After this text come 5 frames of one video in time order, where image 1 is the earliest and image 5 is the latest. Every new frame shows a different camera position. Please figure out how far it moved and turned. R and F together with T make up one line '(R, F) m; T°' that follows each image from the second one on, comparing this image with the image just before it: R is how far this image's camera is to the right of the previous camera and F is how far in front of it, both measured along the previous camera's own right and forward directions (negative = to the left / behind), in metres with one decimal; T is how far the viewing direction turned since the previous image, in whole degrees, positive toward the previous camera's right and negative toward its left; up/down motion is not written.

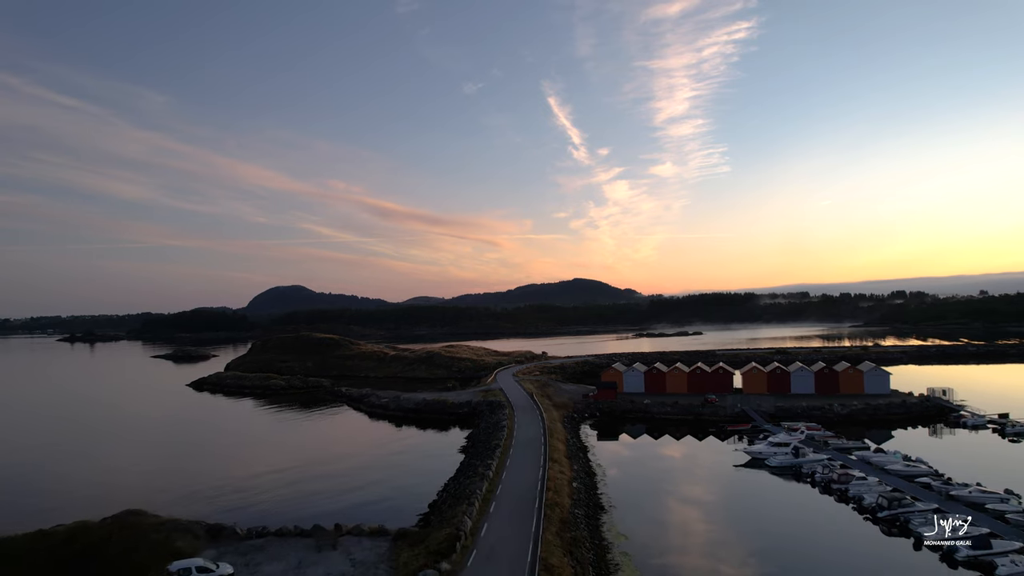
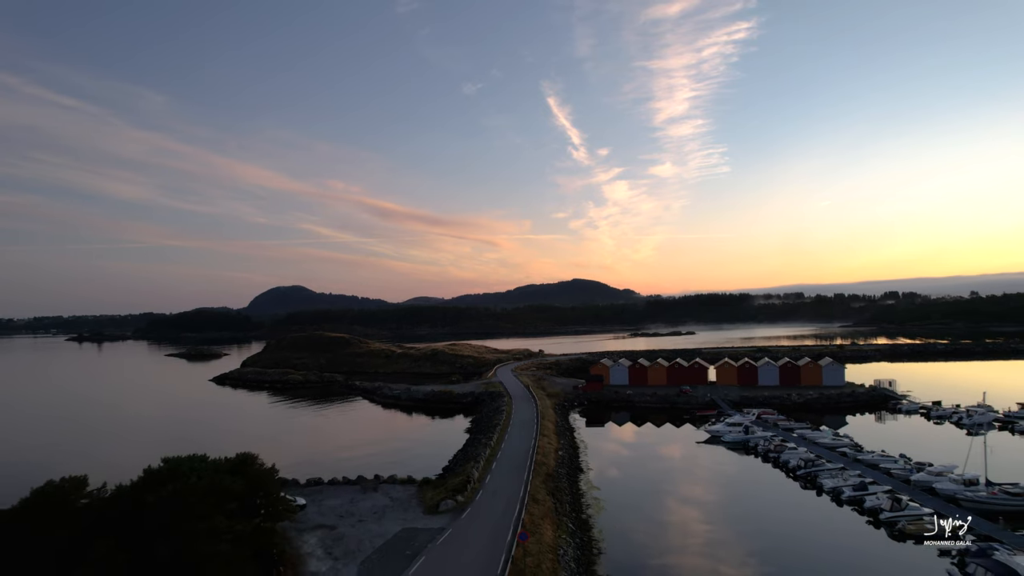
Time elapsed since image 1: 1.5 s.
(+0.1, -5.1) m; 0°
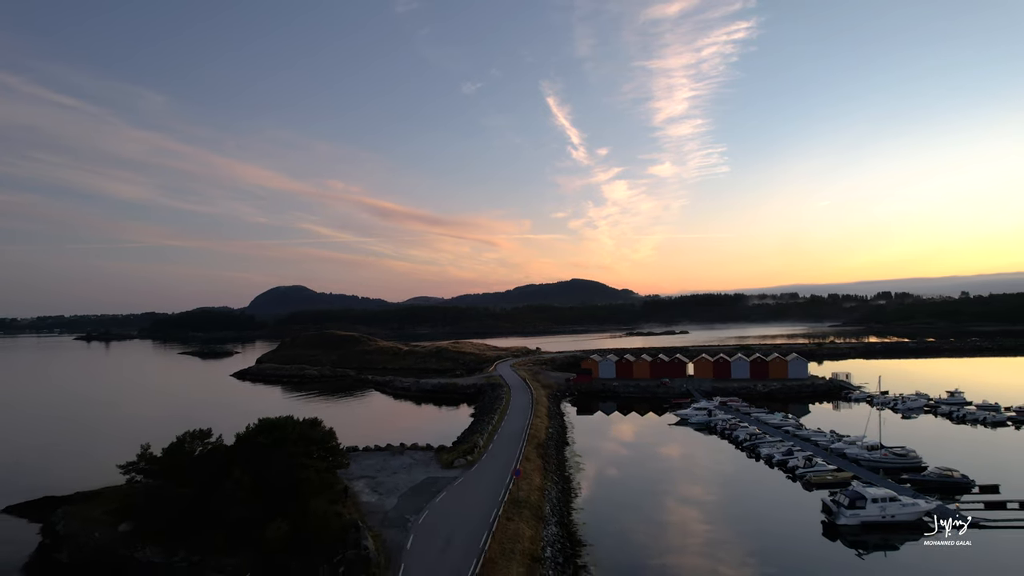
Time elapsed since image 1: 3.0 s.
(+0.1, -5.3) m; 0°
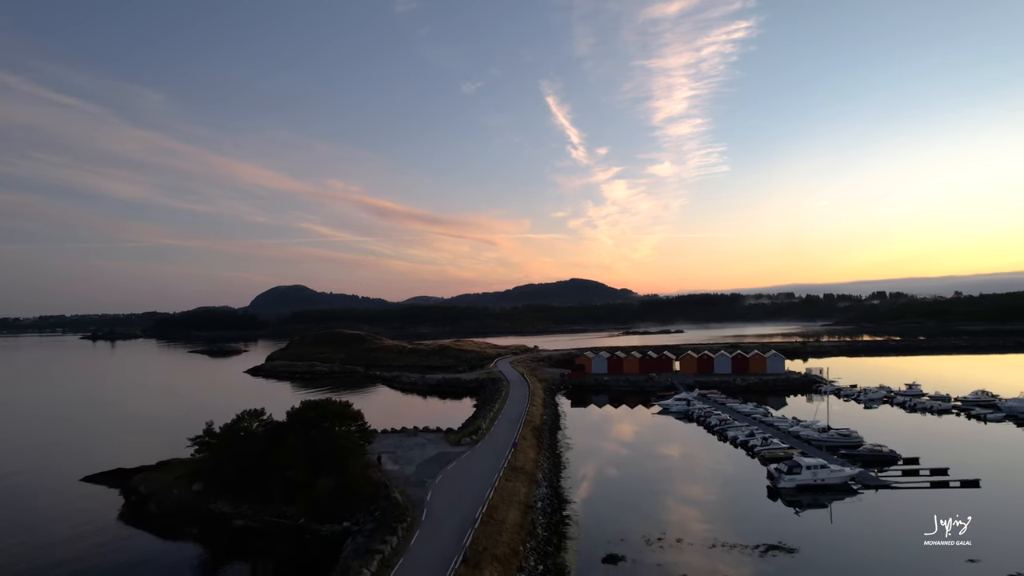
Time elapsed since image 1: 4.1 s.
(0.0, -3.9) m; 0°
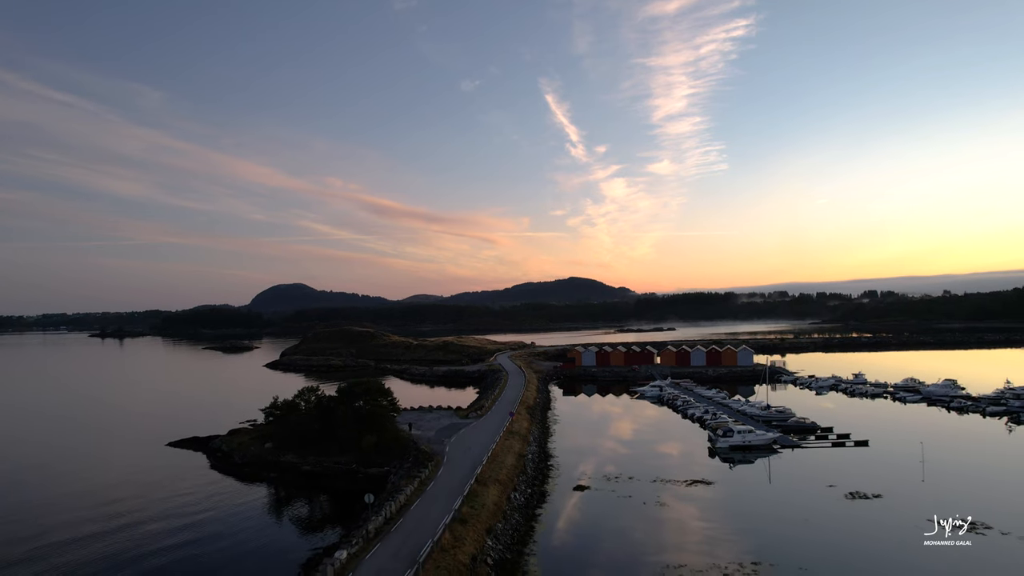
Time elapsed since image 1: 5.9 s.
(+0.1, -6.4) m; 0°
